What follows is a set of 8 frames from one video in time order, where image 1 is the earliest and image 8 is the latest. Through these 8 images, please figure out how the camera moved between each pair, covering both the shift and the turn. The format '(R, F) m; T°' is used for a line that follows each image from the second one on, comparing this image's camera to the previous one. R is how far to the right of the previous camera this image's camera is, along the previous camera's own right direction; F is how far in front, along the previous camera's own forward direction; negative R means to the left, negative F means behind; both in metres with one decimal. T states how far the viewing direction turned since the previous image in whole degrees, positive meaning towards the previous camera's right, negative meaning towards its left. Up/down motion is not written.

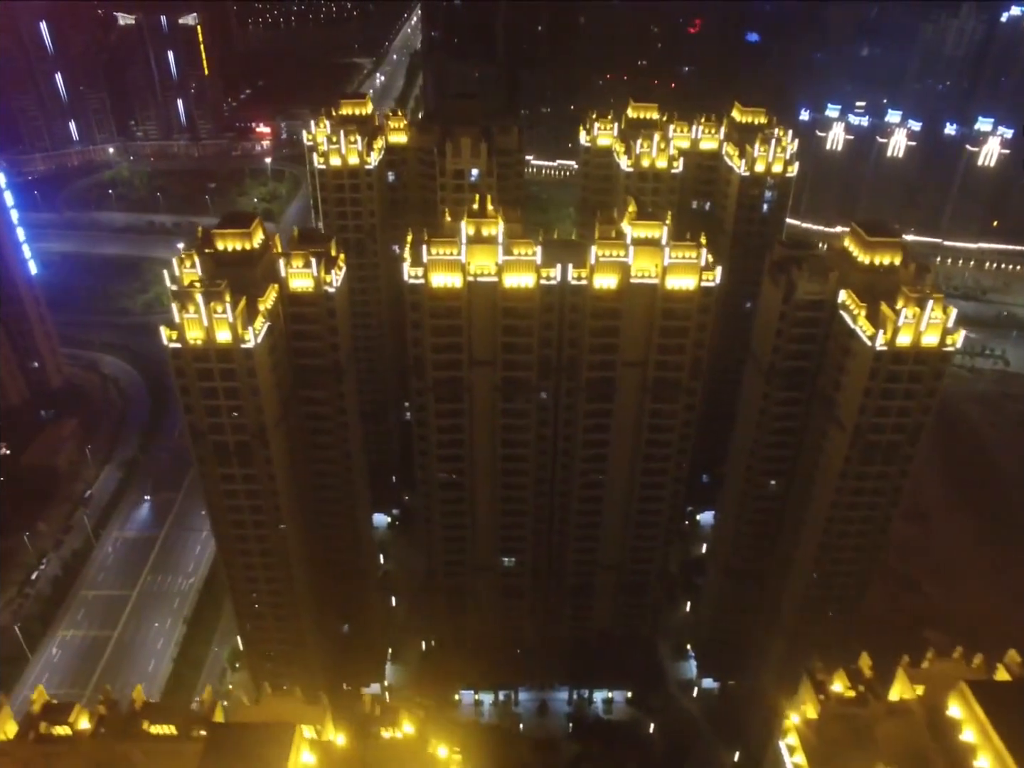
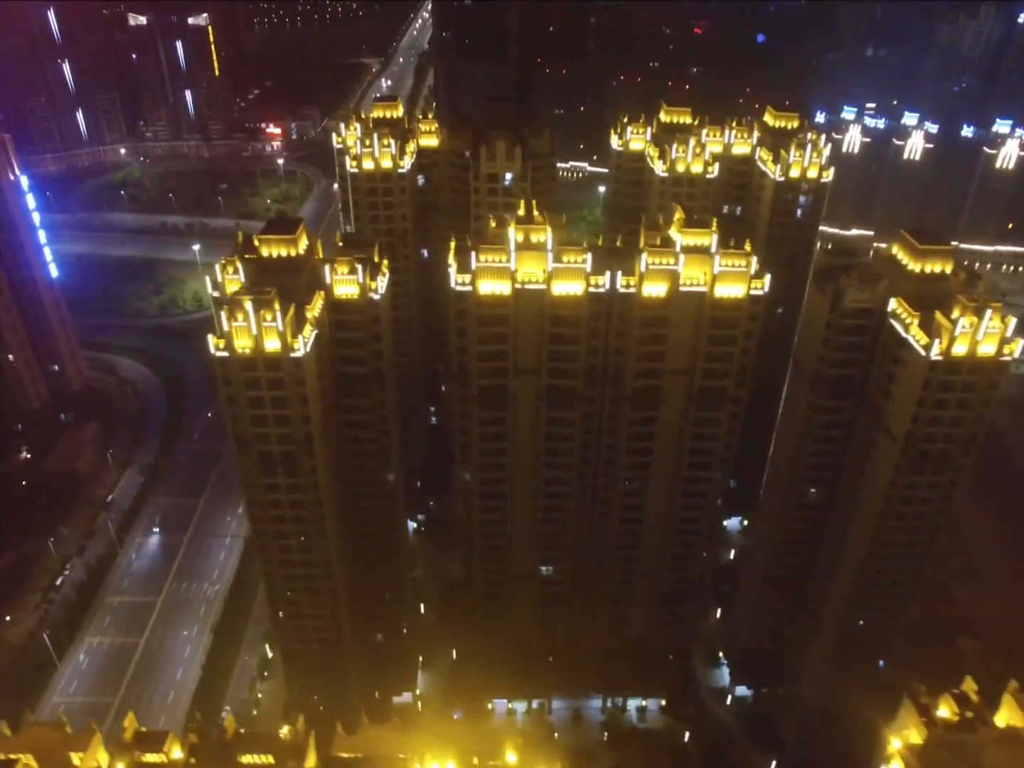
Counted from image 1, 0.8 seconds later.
(-4.1, +0.7) m; 0°
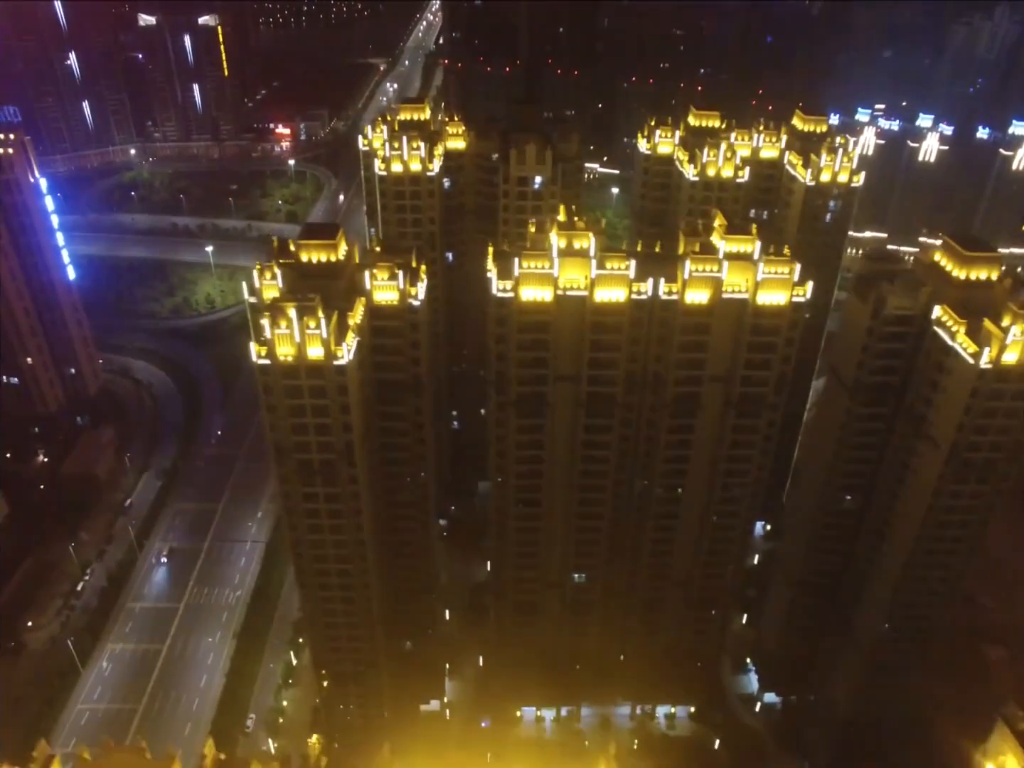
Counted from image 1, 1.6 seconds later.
(-3.5, +0.7) m; 0°
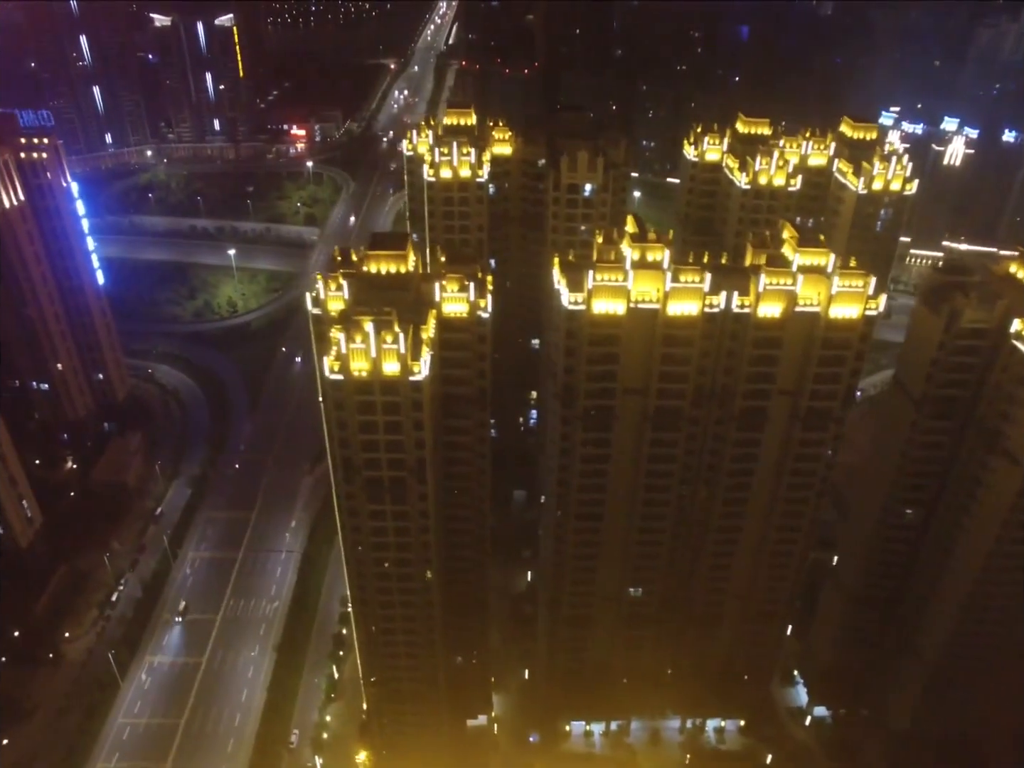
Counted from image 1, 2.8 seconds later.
(-5.9, +1.2) m; 0°
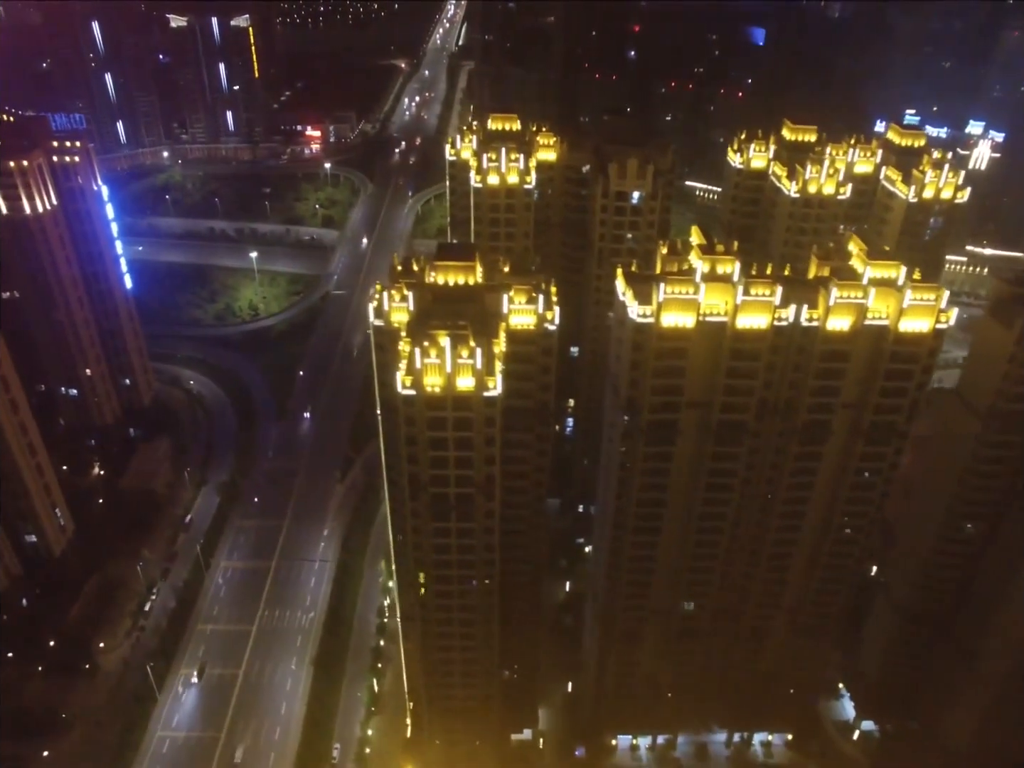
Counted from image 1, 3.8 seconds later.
(-5.4, +1.1) m; 0°
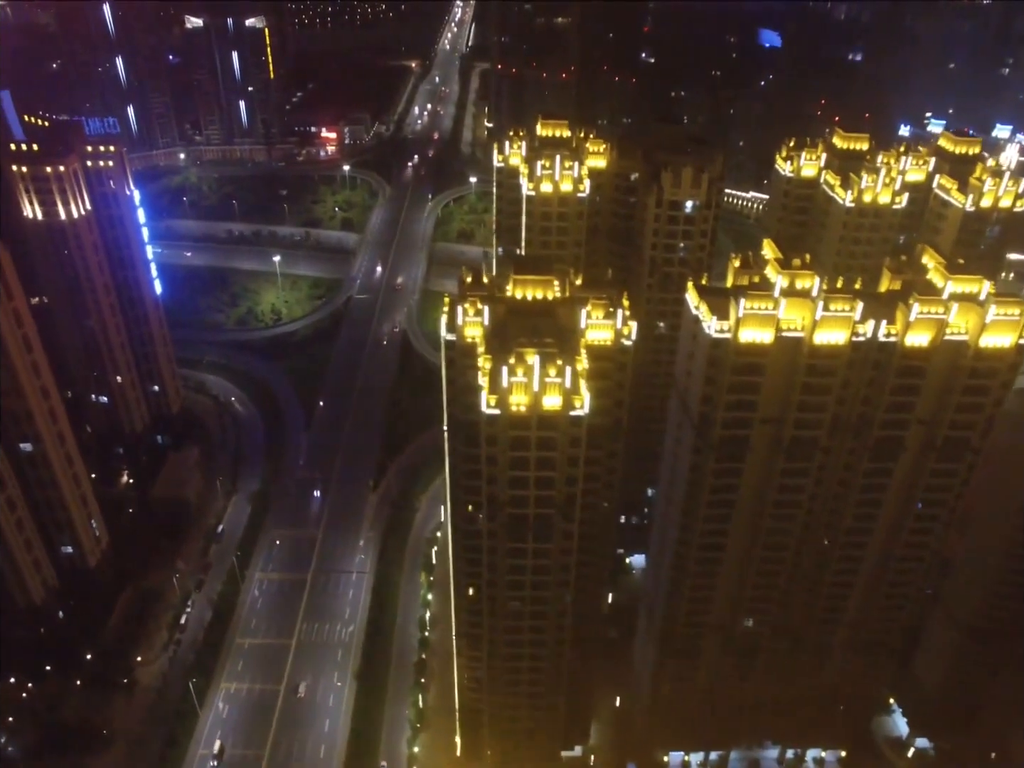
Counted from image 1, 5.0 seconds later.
(-6.1, +1.5) m; 0°
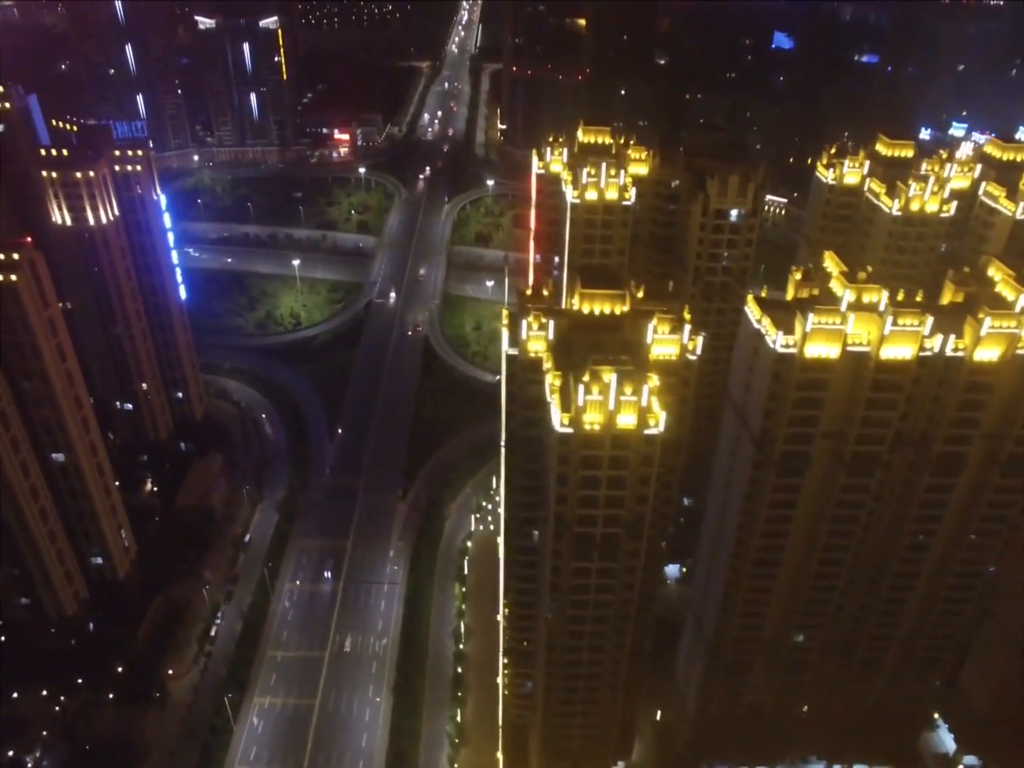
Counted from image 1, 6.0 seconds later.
(-4.9, +1.4) m; 0°
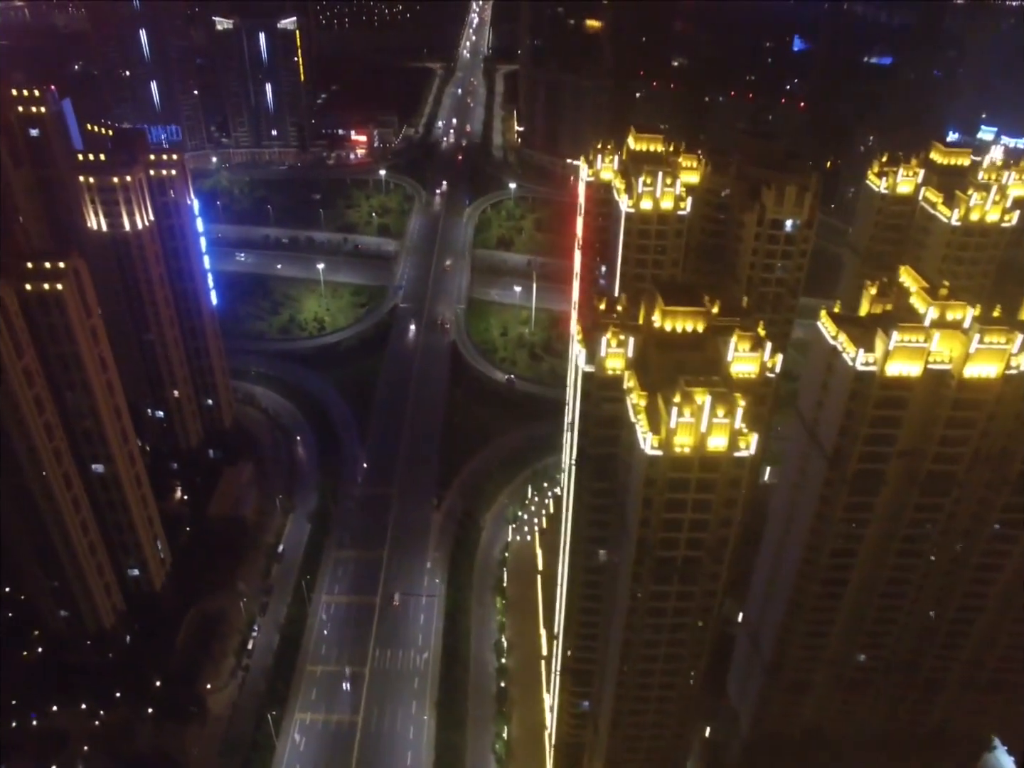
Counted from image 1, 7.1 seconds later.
(-5.5, +1.7) m; 0°
